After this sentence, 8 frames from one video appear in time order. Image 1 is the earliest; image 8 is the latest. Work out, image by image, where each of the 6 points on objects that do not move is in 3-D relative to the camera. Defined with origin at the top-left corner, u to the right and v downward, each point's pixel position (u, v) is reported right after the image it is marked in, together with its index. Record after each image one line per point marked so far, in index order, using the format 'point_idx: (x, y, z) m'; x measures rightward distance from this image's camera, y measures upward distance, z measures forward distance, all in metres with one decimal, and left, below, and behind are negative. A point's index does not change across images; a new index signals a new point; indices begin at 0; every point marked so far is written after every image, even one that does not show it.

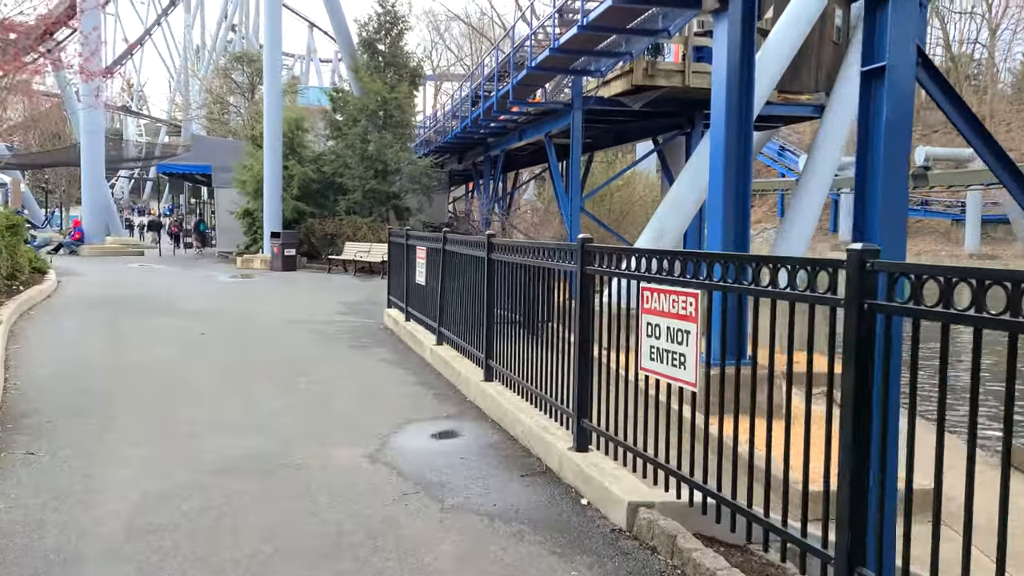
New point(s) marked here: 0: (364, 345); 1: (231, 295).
0: (-2.0, -0.8, +11.2) m
1: (-5.7, -0.1, +17.0) m
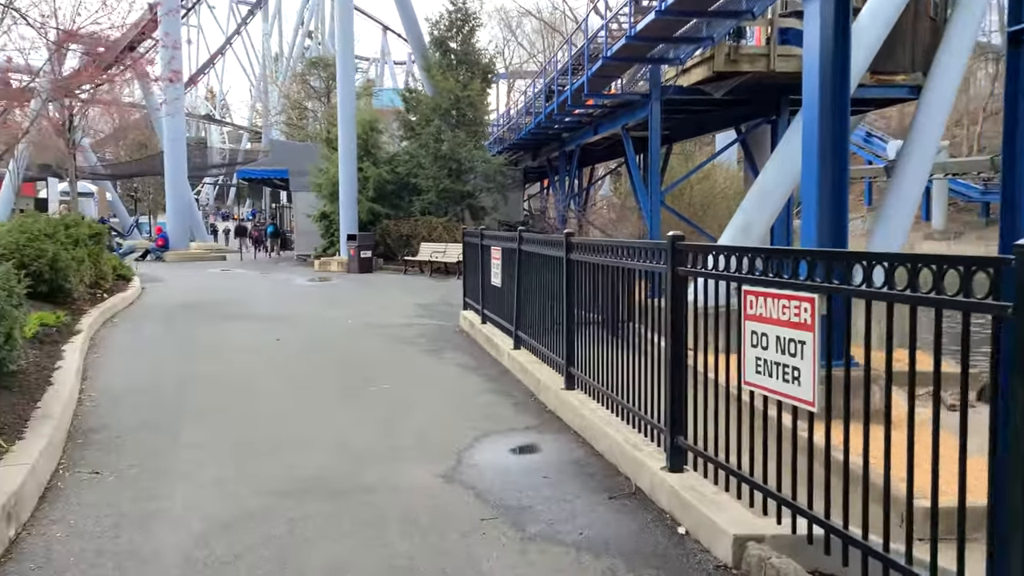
0: (-1.0, -0.8, +10.8) m
1: (-4.2, -0.2, +17.0) m
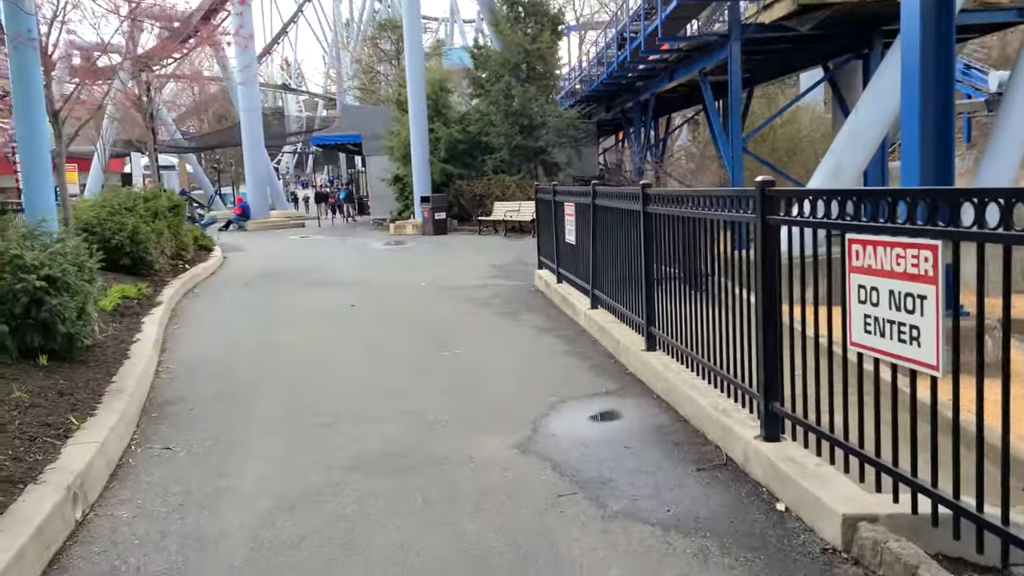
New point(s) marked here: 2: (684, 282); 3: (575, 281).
0: (0.0, -0.3, +10.5) m
1: (-2.6, +0.5, +16.9) m
2: (+1.3, 0.0, +6.3) m
3: (+0.8, +0.1, +10.3) m
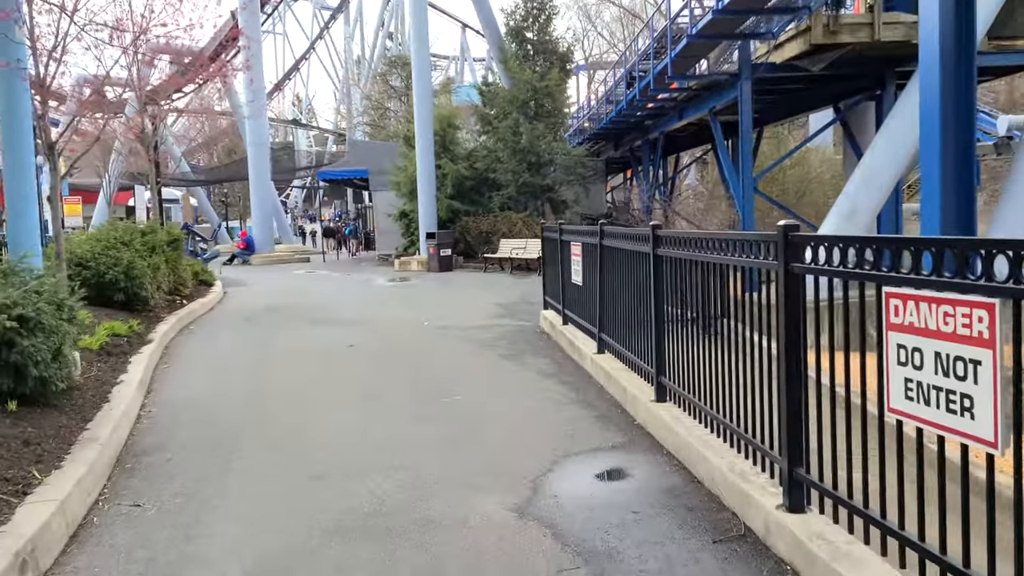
0: (+0.1, -0.8, +10.1) m
1: (-2.5, -0.2, +16.6) m
2: (+1.3, -0.3, +5.9) m
3: (+0.8, -0.4, +9.9) m
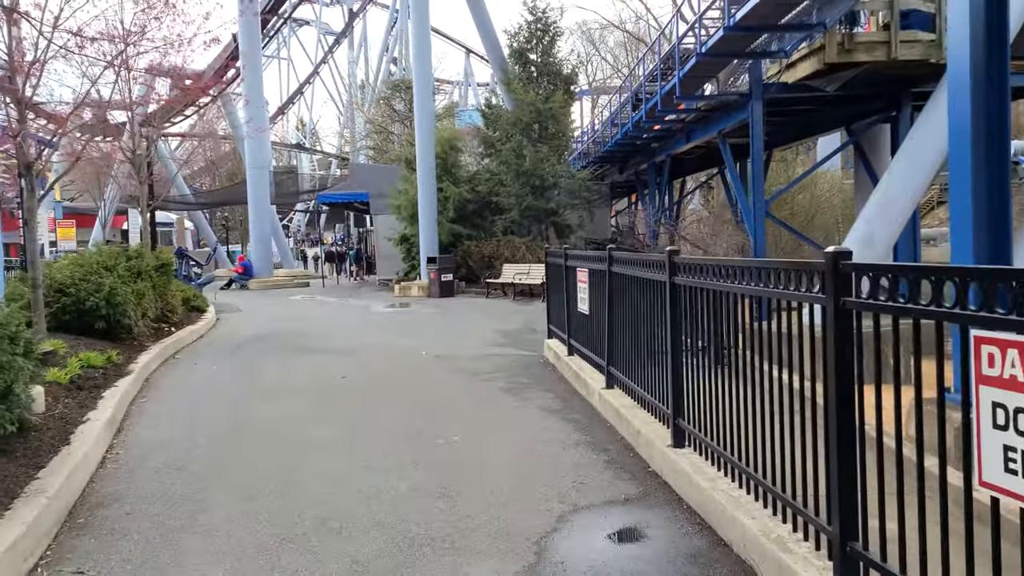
0: (+0.1, -1.1, +9.5) m
1: (-2.5, -0.7, +15.9) m
2: (+1.3, -0.5, +5.3) m
3: (+0.8, -0.7, +9.2) m
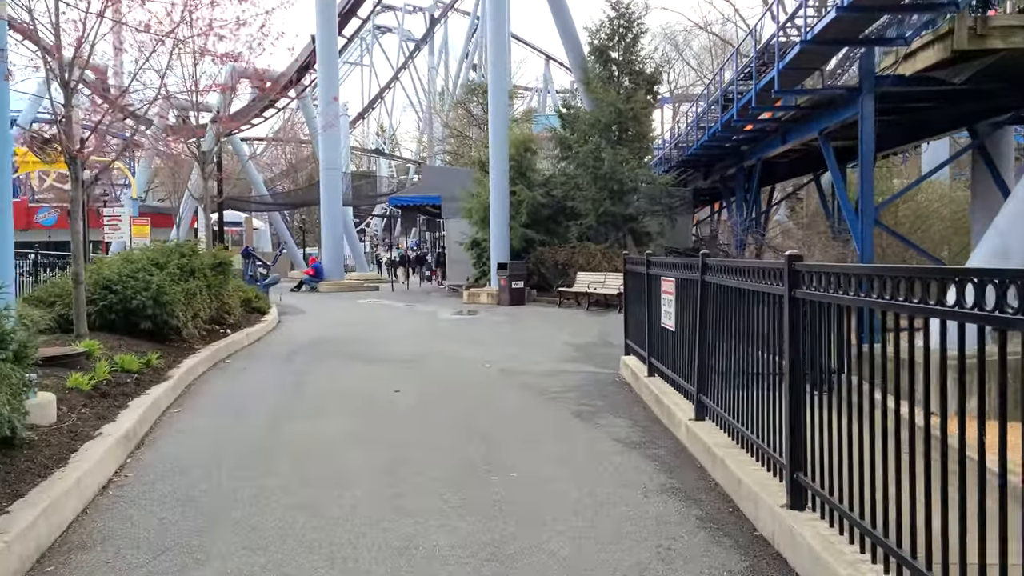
0: (+0.8, -1.2, +8.3) m
1: (-1.1, -0.9, +15.0) m
2: (+1.7, -0.6, +4.0) m
3: (+1.6, -0.9, +8.0) m
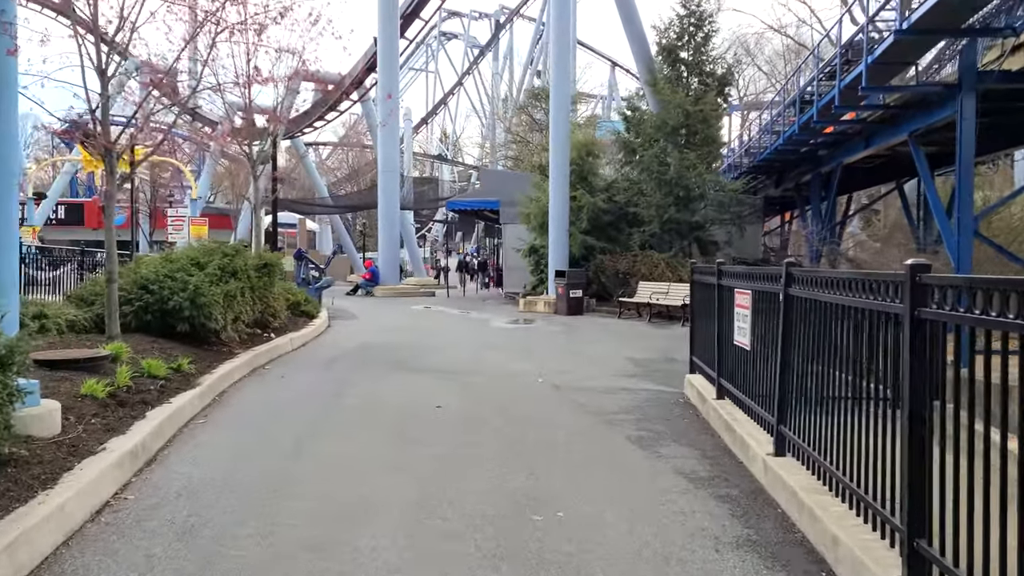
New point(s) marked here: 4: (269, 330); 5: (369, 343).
0: (+1.3, -1.3, +7.4) m
1: (-0.2, -1.0, +14.2) m
2: (+1.8, -0.7, +3.1) m
3: (+2.0, -1.0, +7.1) m
4: (-3.8, -0.7, +13.1) m
5: (-2.4, -0.9, +14.1) m
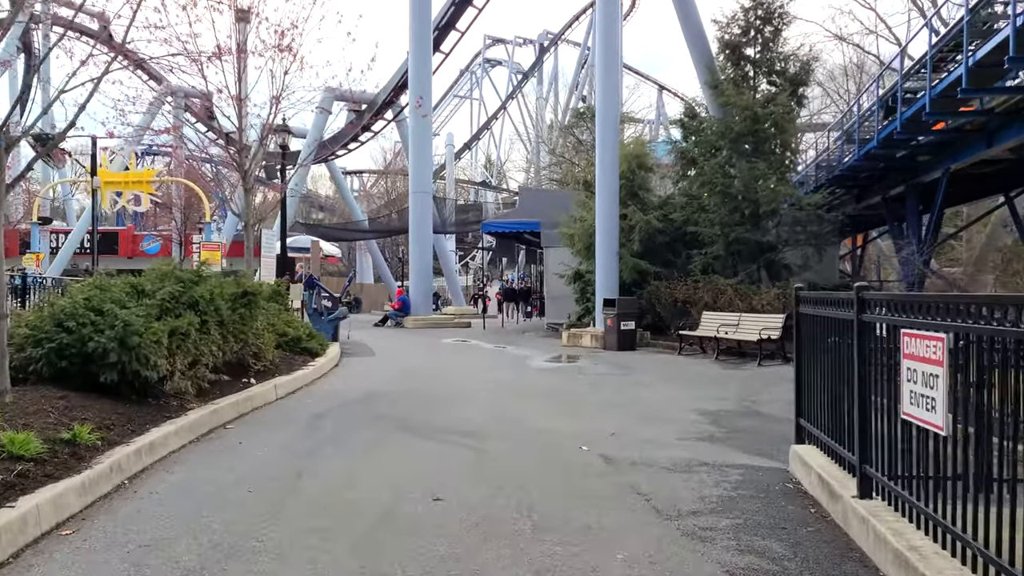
0: (+1.4, -1.6, +4.6) m
1: (+0.4, -1.4, +11.5) m
2: (+1.8, -0.8, +0.2) m
3: (+2.1, -1.2, +4.2) m
4: (-3.3, -1.1, +10.6) m
5: (-1.9, -1.4, +11.5) m
